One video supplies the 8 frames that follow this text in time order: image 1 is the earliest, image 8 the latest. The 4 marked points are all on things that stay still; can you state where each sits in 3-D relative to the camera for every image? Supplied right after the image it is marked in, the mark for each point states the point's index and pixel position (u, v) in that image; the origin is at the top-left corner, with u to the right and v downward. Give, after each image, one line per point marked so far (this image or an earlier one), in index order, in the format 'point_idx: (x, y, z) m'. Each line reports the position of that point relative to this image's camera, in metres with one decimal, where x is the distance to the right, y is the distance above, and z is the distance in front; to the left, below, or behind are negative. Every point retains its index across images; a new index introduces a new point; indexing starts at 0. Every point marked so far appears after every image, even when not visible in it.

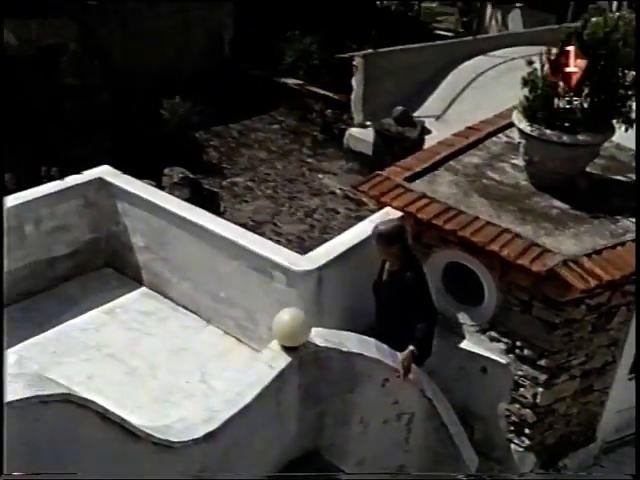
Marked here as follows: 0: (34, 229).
0: (-2.0, +0.1, +3.4) m
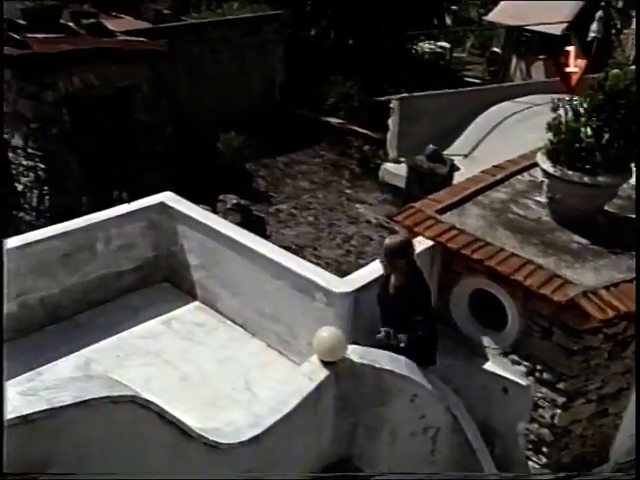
0: (-1.7, 0.0, +3.9) m
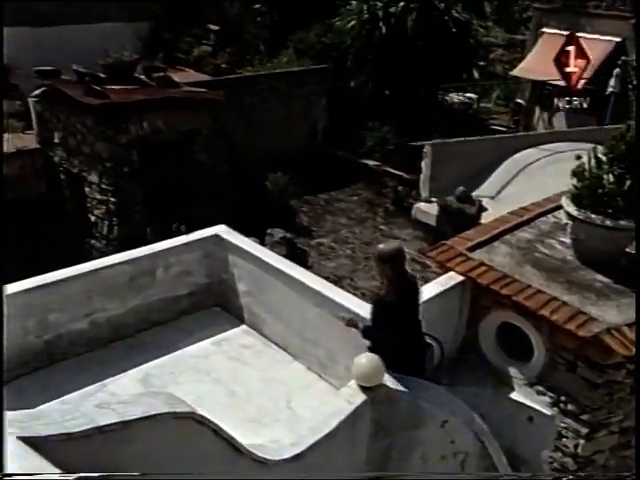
0: (-1.4, -0.3, +4.3) m
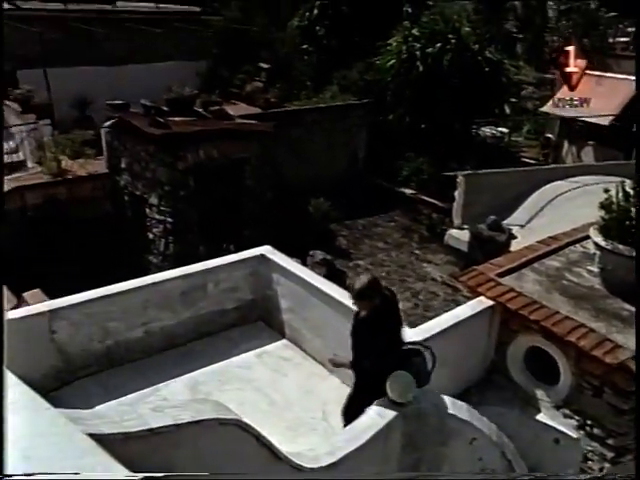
0: (-1.0, -0.5, +4.7) m
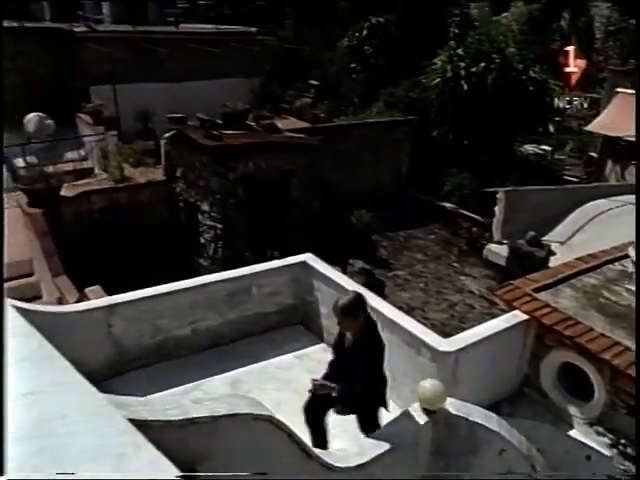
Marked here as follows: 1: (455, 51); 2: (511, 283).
0: (-0.6, -0.5, +5.0) m
1: (+1.6, +2.2, +5.7) m
2: (+1.8, -0.4, +4.6) m
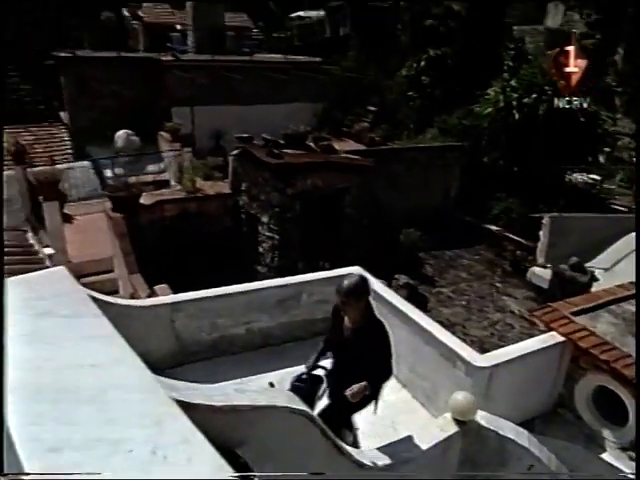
0: (-0.1, -0.6, +5.4) m
1: (+2.3, +2.0, +6.0) m
2: (+2.2, -0.6, +4.7) m
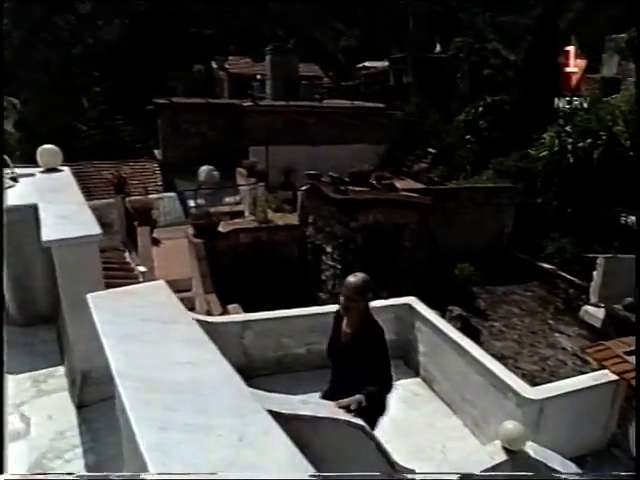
0: (+0.5, -1.0, +5.8) m
1: (+3.1, +1.5, +6.2) m
2: (+2.8, -1.0, +4.8) m
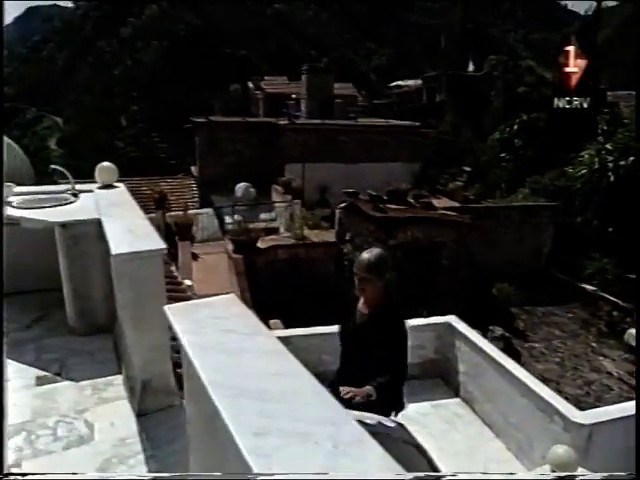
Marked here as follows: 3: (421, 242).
0: (+0.9, -1.2, +5.8) m
1: (+3.6, +1.2, +6.1) m
2: (+3.1, -1.2, +4.6) m
3: (+1.4, -0.1, +7.2) m
